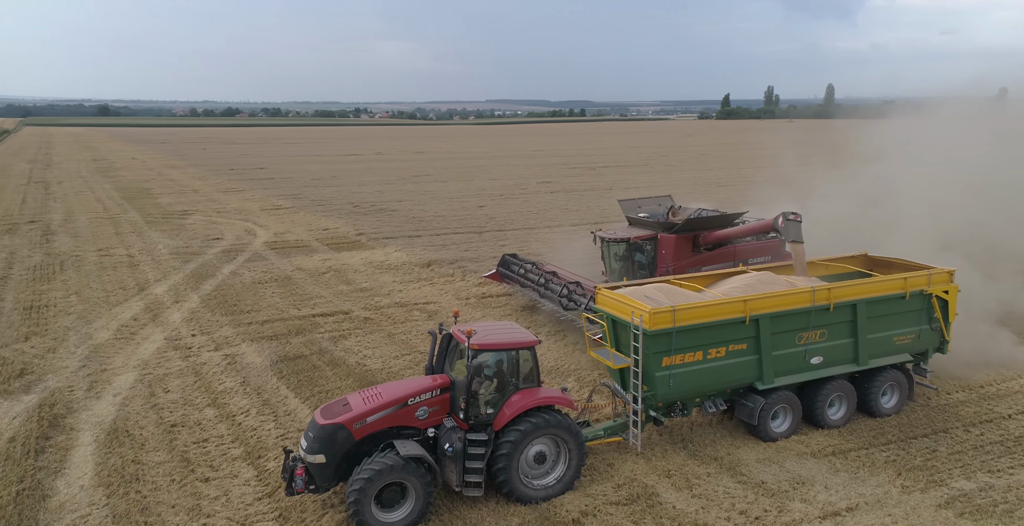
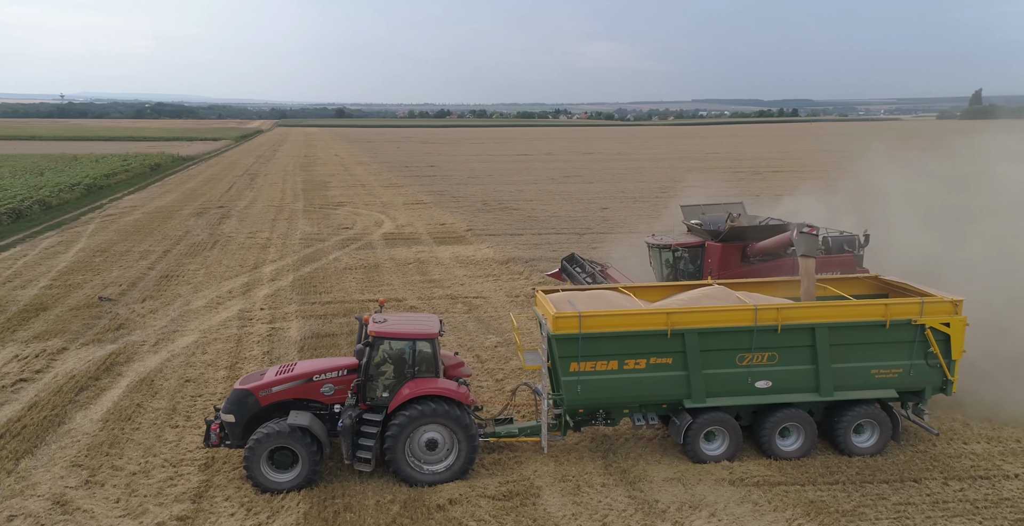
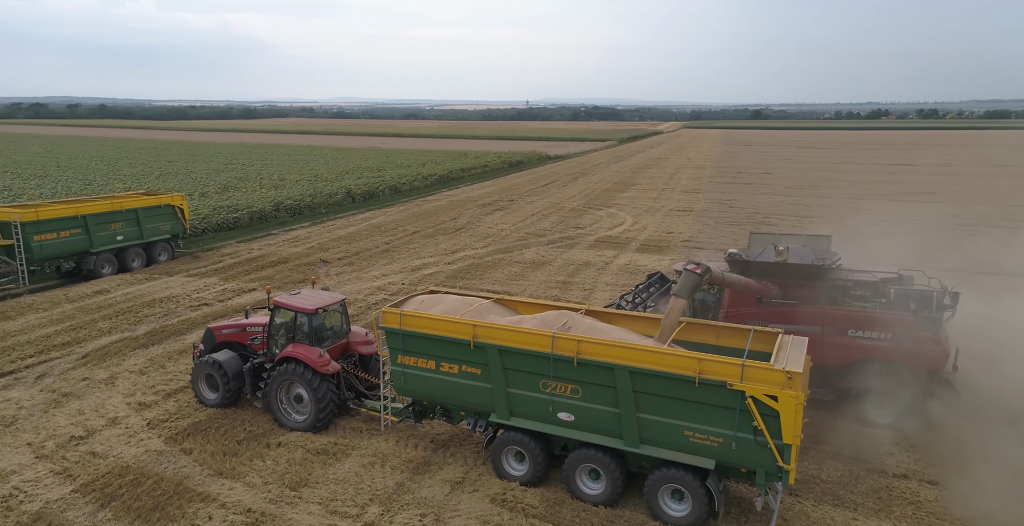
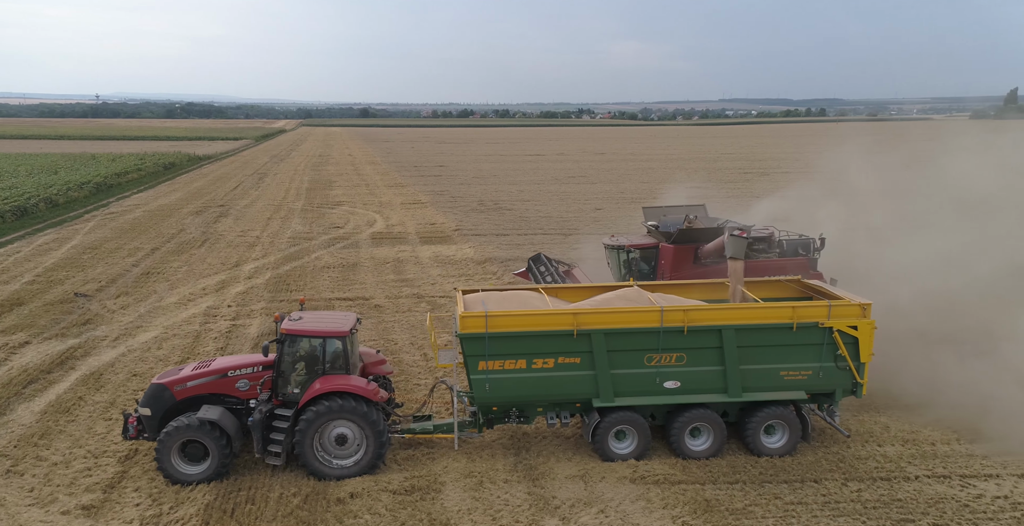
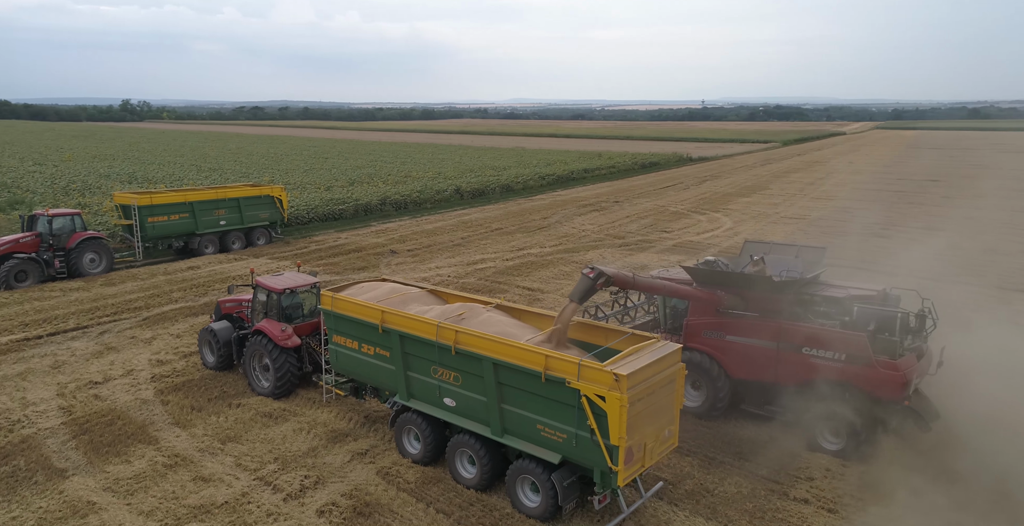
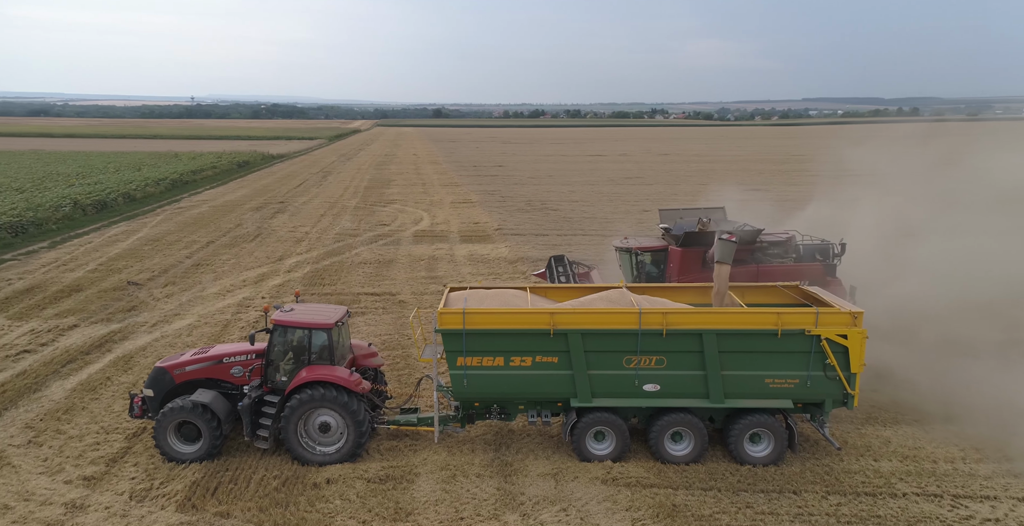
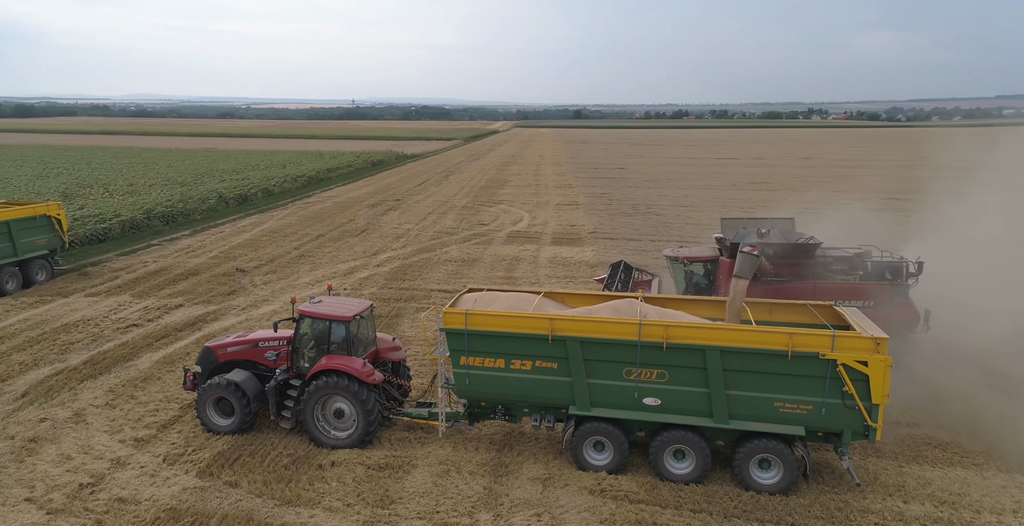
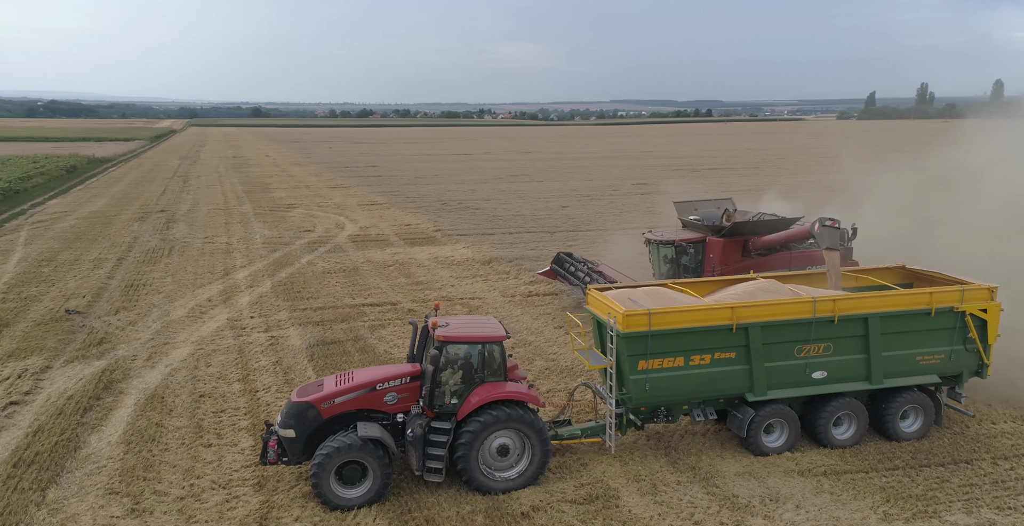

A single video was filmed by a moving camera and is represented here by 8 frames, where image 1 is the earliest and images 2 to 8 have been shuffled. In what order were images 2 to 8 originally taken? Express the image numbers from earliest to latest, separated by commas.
8, 2, 4, 6, 7, 3, 5
